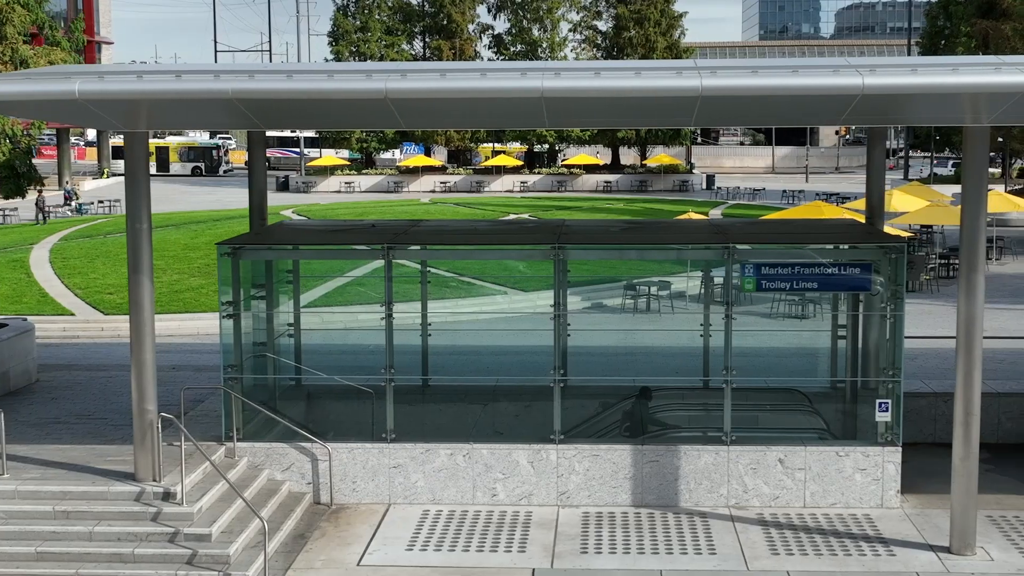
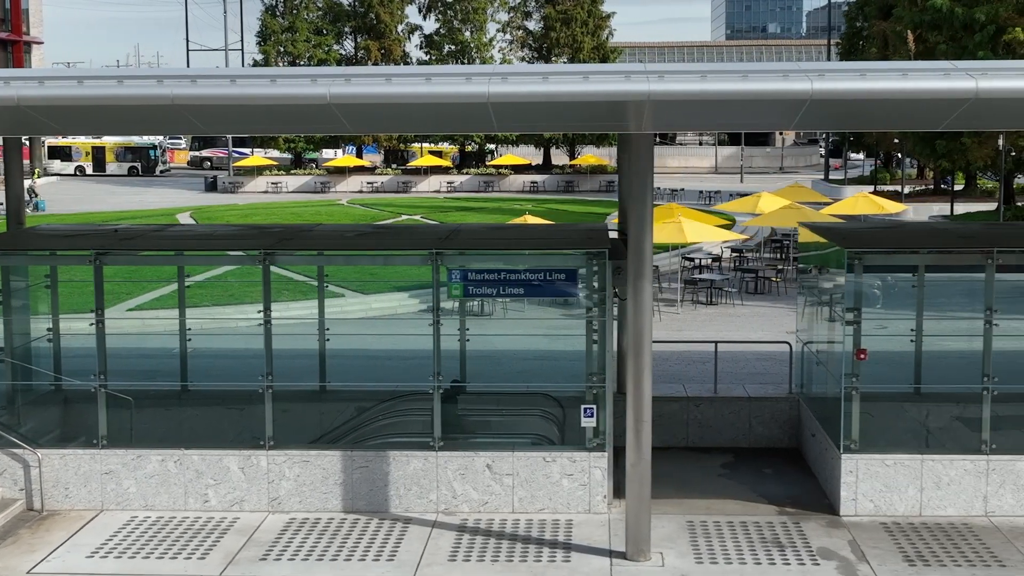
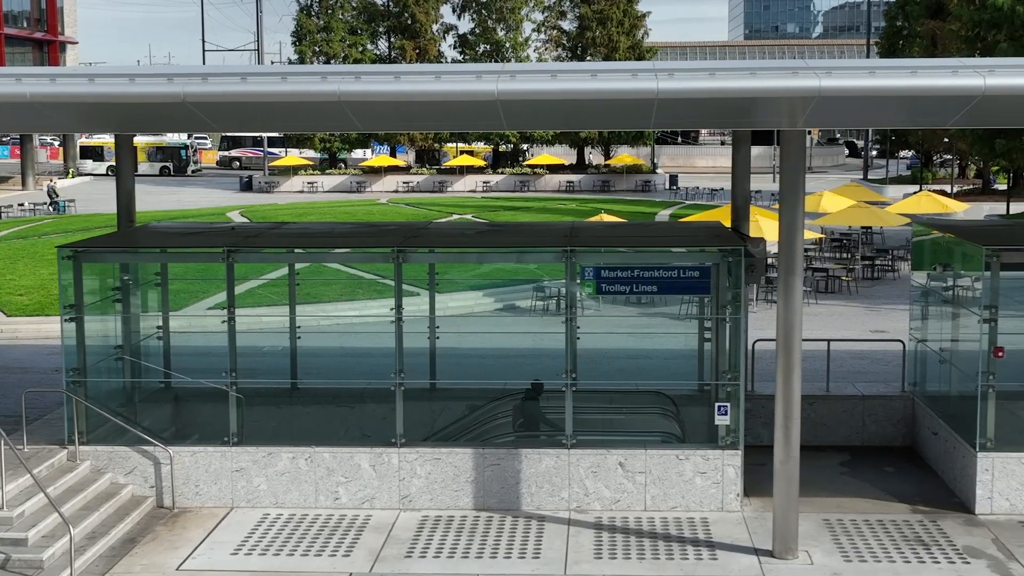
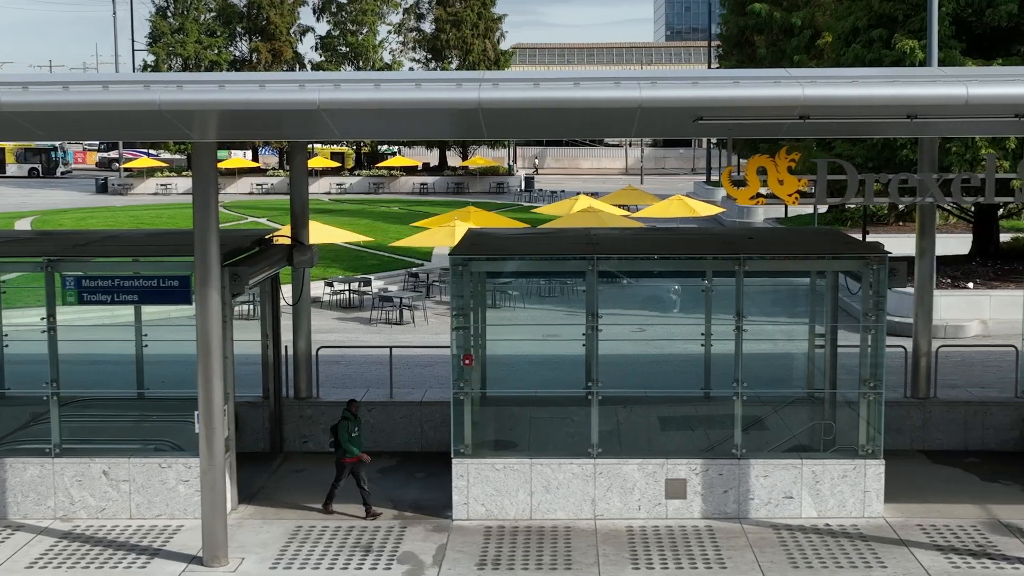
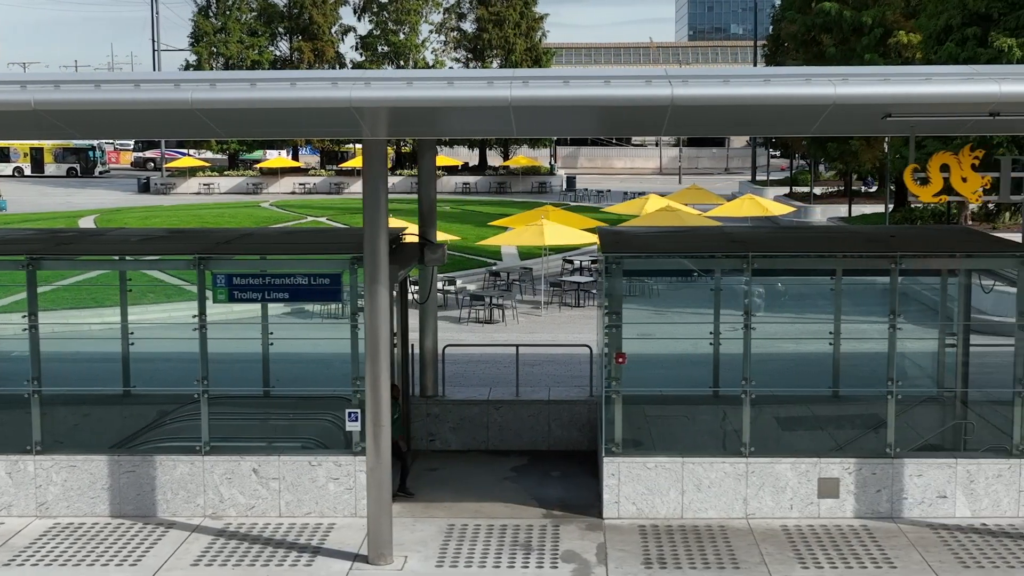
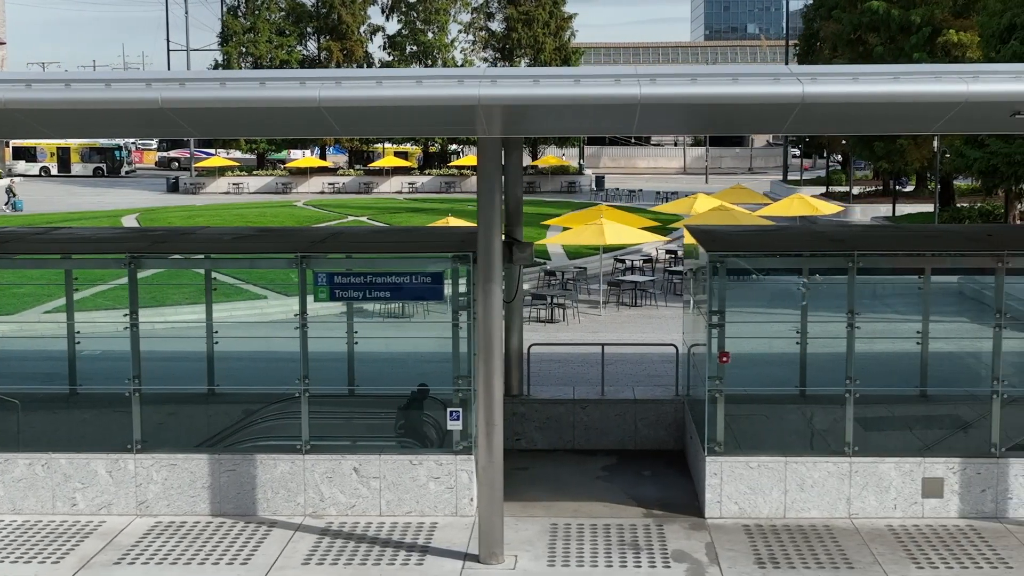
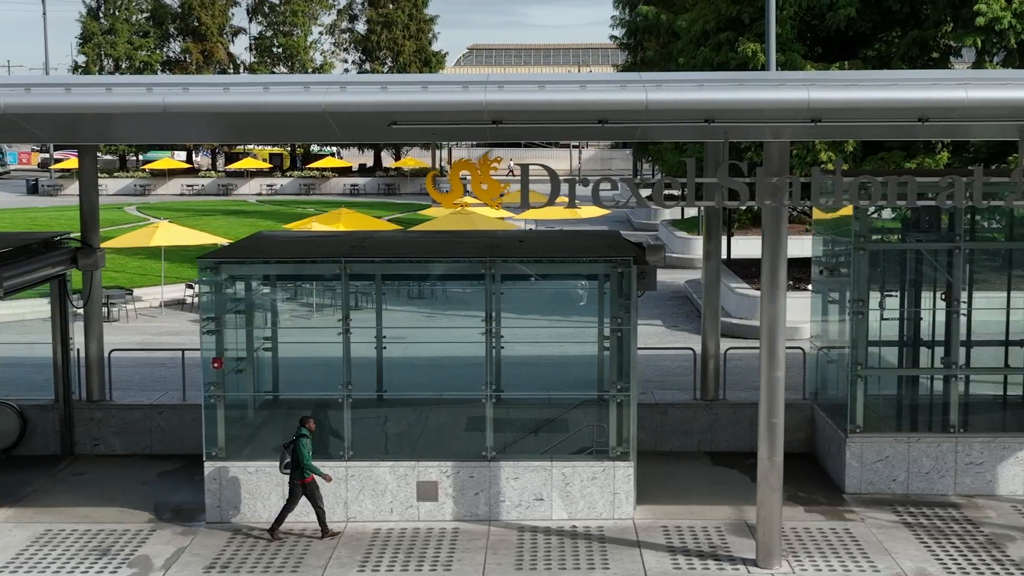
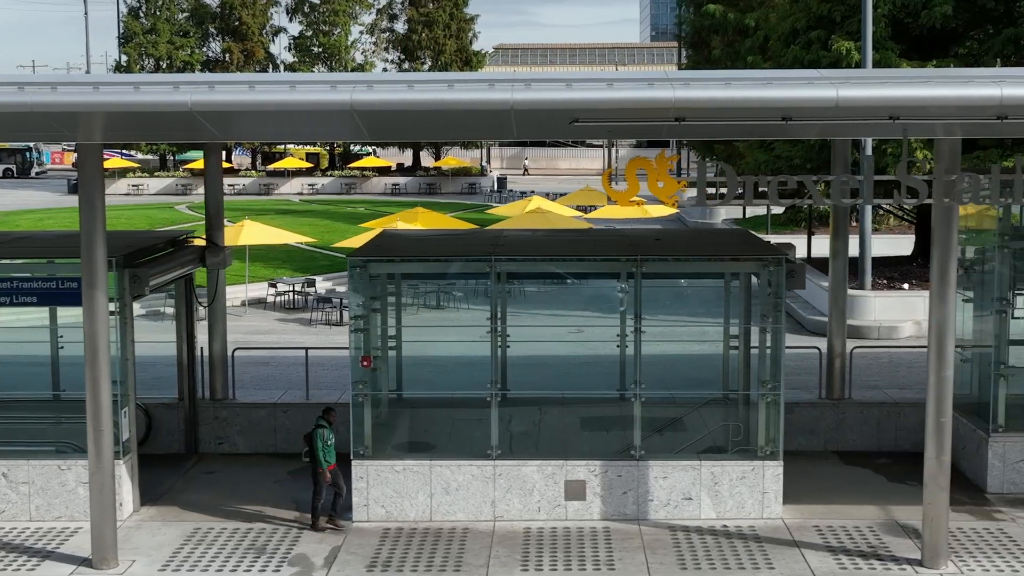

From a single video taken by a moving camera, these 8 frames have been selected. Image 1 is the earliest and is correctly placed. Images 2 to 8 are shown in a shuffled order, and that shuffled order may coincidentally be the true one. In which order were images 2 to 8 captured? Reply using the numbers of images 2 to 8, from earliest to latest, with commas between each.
3, 2, 6, 5, 4, 8, 7
